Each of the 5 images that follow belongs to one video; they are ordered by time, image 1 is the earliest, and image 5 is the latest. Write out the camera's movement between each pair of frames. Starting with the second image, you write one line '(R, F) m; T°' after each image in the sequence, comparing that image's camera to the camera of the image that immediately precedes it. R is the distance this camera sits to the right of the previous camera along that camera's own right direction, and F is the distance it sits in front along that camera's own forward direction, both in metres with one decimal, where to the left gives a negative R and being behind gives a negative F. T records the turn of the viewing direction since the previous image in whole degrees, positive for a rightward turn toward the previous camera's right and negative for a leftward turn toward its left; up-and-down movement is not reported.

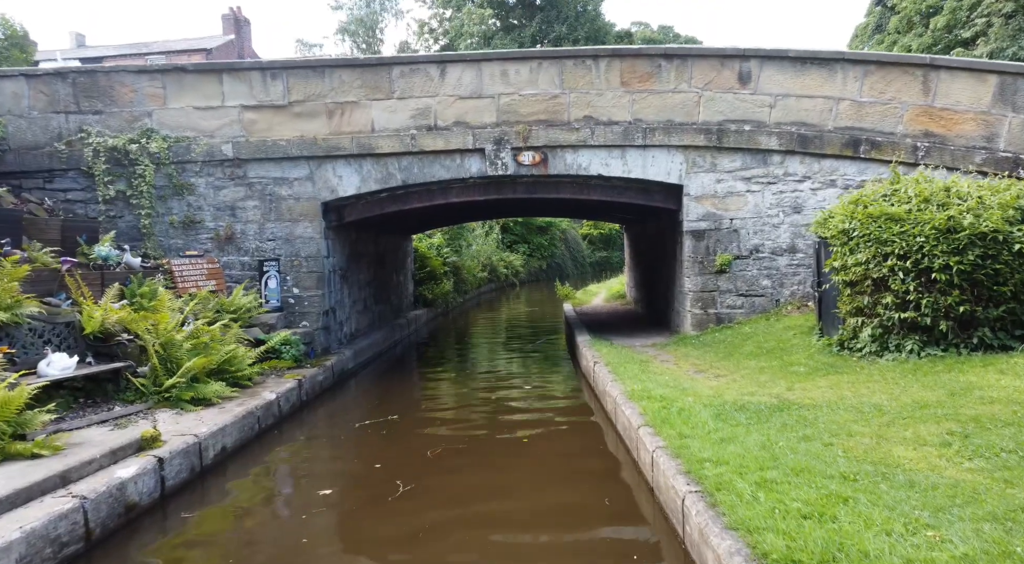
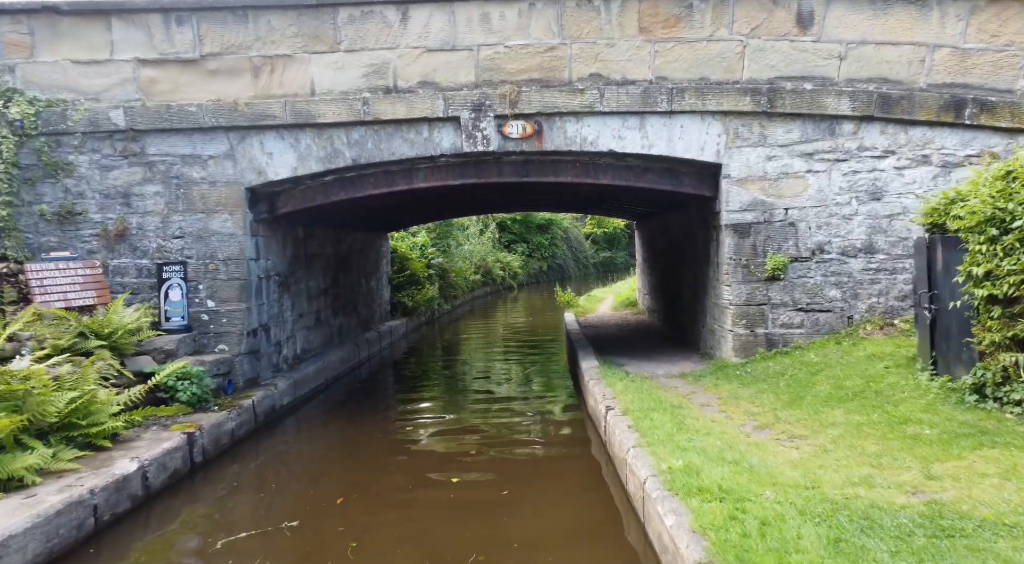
(+0.2, +2.3) m; 0°
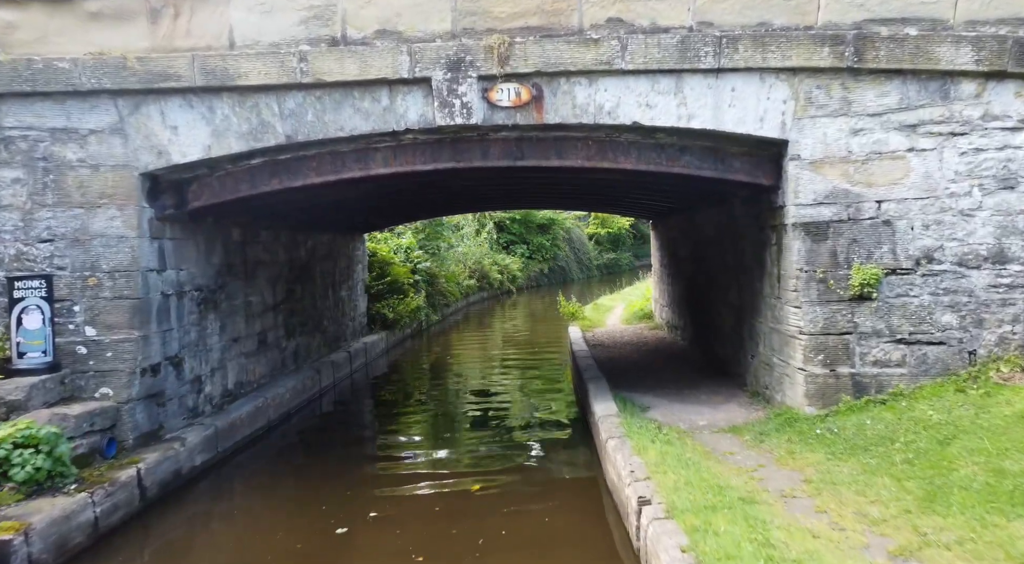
(+0.1, +2.0) m; 0°
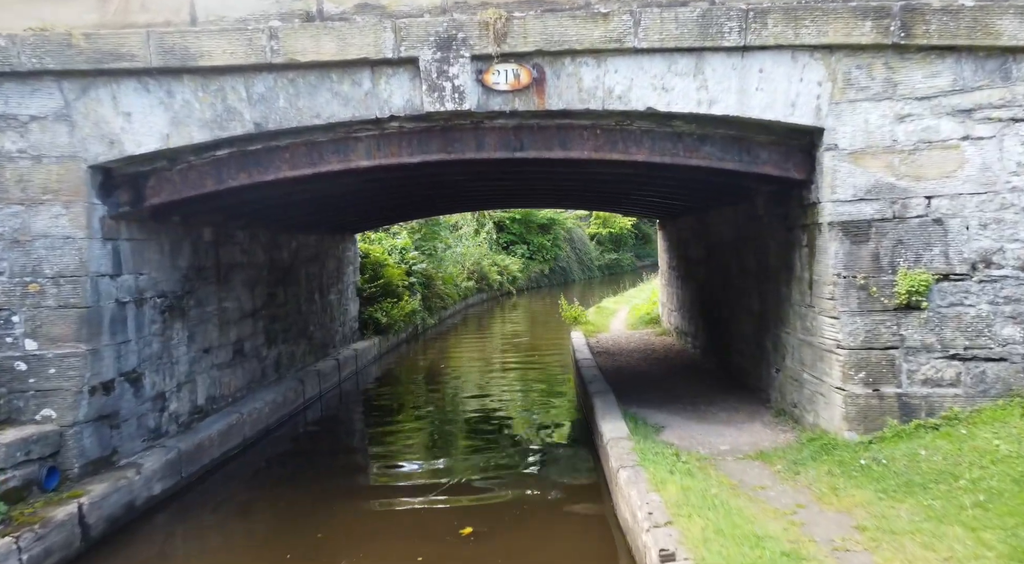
(0.0, +0.6) m; 0°
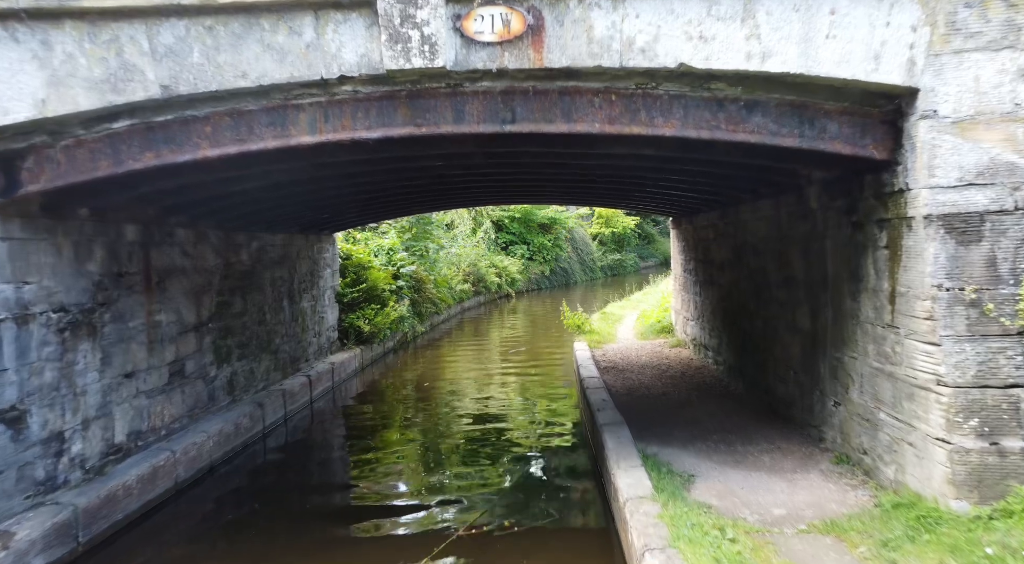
(+0.1, +1.2) m; 0°
